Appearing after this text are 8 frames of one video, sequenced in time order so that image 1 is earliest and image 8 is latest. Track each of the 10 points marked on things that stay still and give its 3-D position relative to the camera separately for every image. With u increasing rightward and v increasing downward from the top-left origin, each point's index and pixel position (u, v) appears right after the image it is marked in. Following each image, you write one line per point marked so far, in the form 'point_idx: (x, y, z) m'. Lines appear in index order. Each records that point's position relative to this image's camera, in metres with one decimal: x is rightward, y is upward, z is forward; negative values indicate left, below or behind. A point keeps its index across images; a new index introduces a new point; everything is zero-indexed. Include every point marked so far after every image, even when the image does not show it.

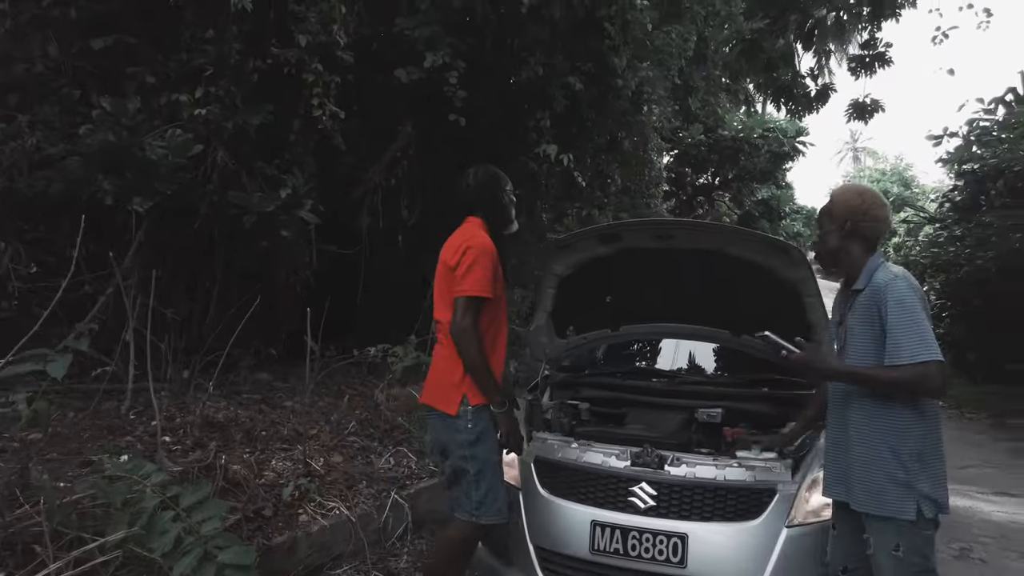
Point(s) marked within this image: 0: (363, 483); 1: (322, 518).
0: (-0.8, -1.1, +3.7) m
1: (-0.9, -1.1, +3.2) m
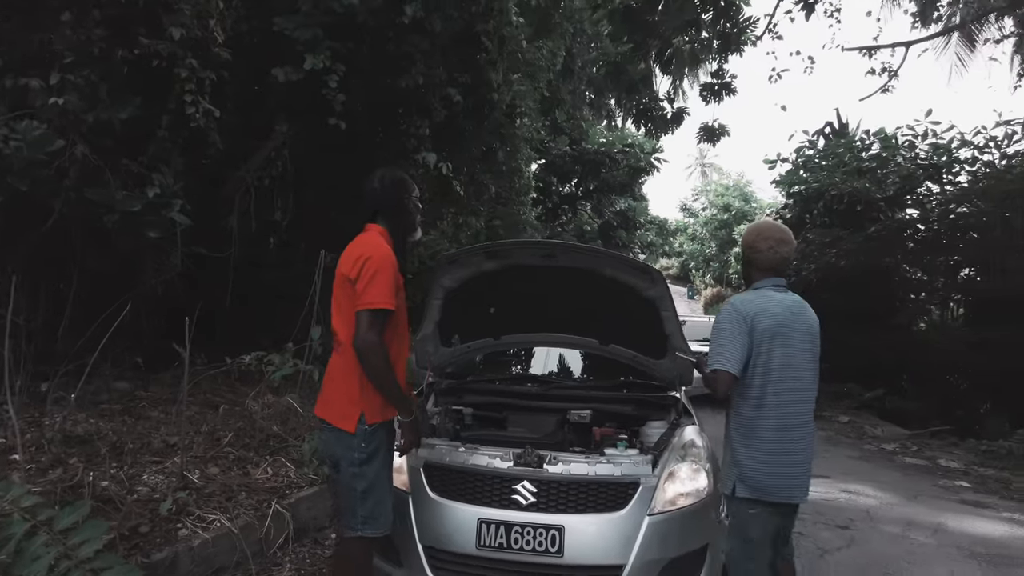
0: (-1.5, -1.1, +3.7) m
1: (-1.5, -1.2, +3.2) m
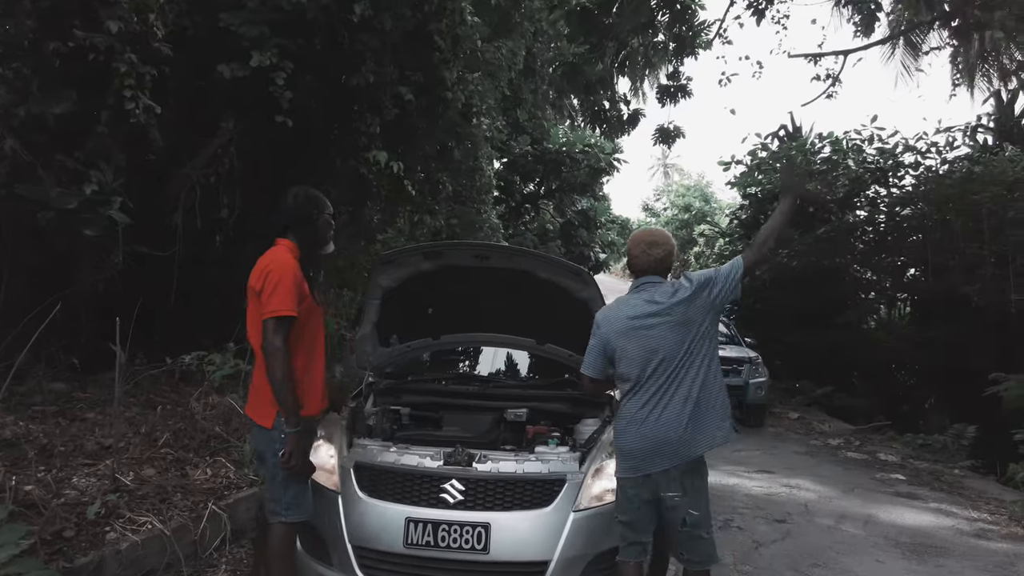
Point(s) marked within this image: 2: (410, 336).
0: (-1.8, -1.1, +3.6) m
1: (-1.8, -1.2, +3.2) m
2: (-0.6, -0.3, +3.8) m
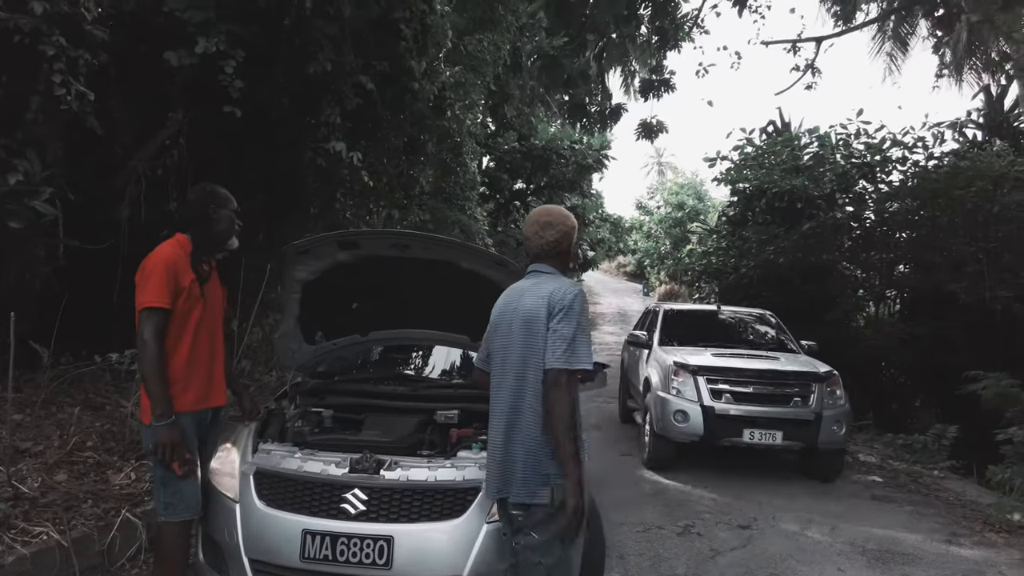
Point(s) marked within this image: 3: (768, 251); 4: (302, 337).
0: (-2.2, -1.1, +3.4) m
1: (-2.1, -1.1, +2.9) m
2: (-0.9, -0.2, +3.6) m
3: (+4.7, +0.7, +12.0) m
4: (-1.1, -0.2, +3.5) m
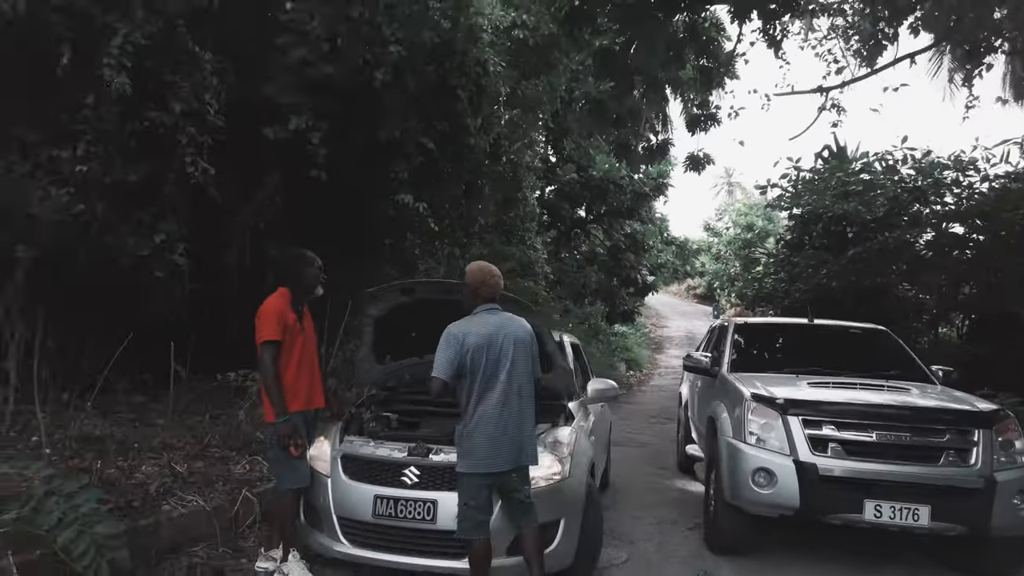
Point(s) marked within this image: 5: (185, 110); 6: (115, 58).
0: (-2.0, -1.3, +4.5) m
1: (-2.0, -1.3, +4.1) m
2: (-0.8, -0.5, +4.6) m
3: (+5.7, +0.2, +12.4) m
4: (-0.9, -0.5, +4.5) m
5: (-2.8, +1.5, +5.7) m
6: (-3.0, +1.7, +5.0) m
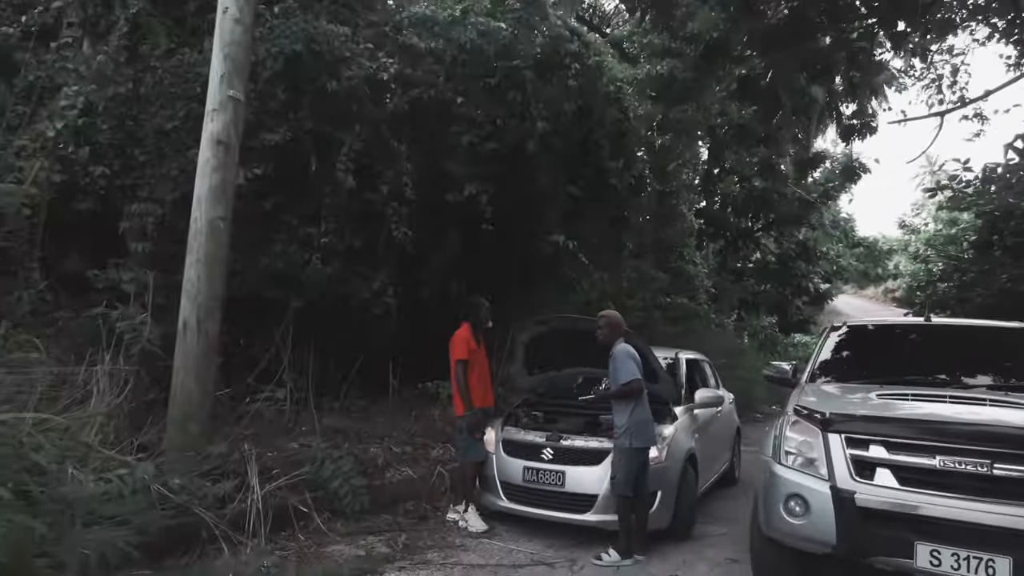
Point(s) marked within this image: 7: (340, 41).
0: (-0.9, -1.7, +6.3) m
1: (-1.0, -1.7, +5.9) m
2: (+0.3, -0.7, +6.1) m
3: (+8.5, +0.1, +12.0) m
4: (+0.1, -0.8, +6.1) m
5: (-1.4, +1.1, +7.7) m
6: (-1.8, +1.3, +7.2) m
7: (-1.8, +2.6, +7.0) m
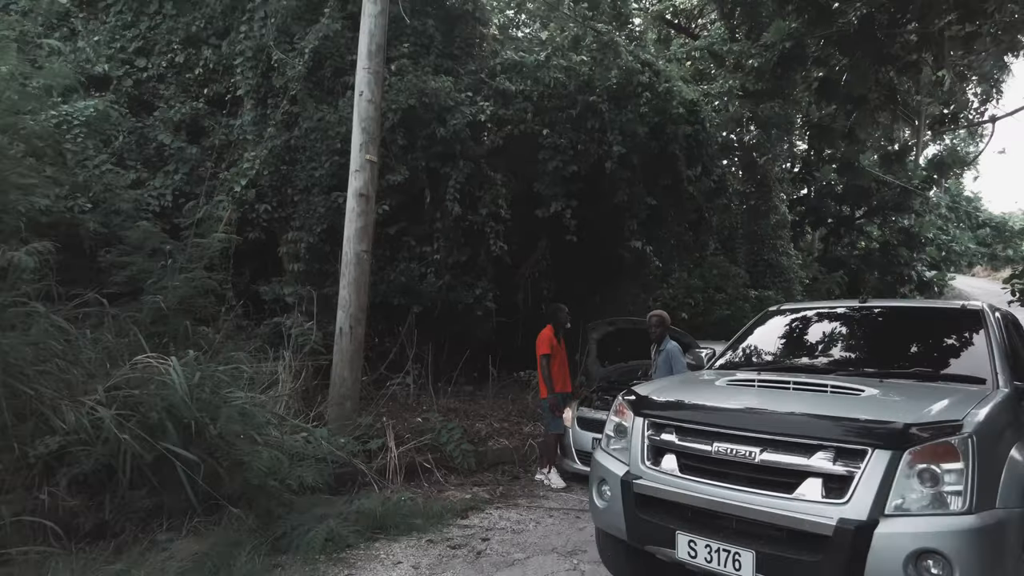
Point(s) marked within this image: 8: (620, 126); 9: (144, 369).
0: (+0.1, -1.7, +7.8) m
1: (-0.2, -1.8, +7.4) m
2: (+1.2, -0.8, +7.4) m
3: (+10.2, +0.3, +11.9) m
4: (+1.0, -0.8, +7.4) m
5: (-0.3, +1.1, +9.2) m
6: (-0.8, +1.3, +8.7) m
7: (-0.8, +2.5, +8.6) m
8: (+1.6, +2.4, +9.7) m
9: (-2.6, -0.6, +4.7) m
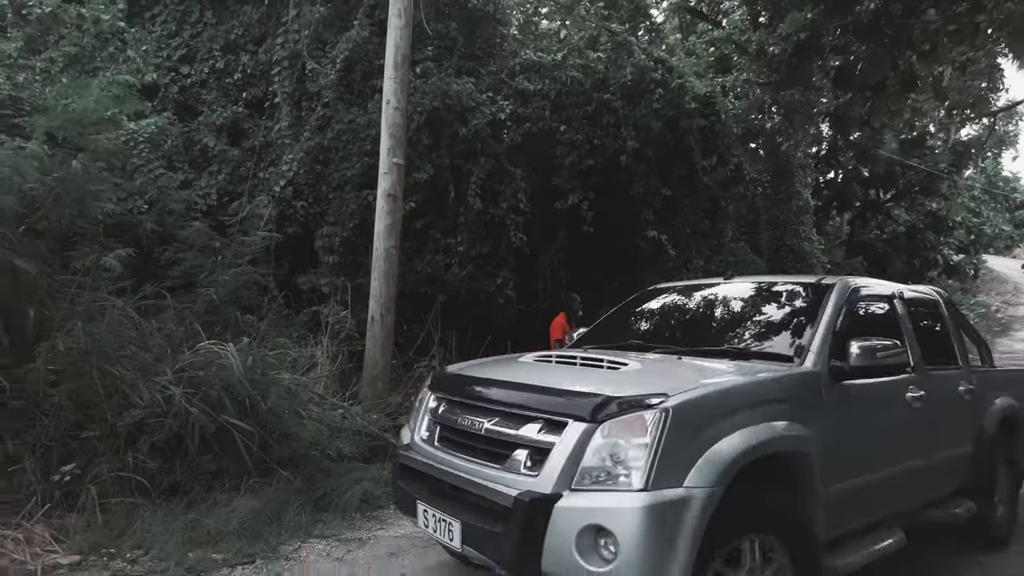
0: (+0.3, -1.6, +8.4) m
1: (+0.1, -1.7, +8.0) m
2: (+1.4, -0.7, +7.9) m
3: (+10.6, +0.6, +12.0) m
4: (+1.2, -0.7, +7.9) m
5: (-0.1, +1.2, +9.8) m
6: (-0.6, +1.4, +9.3) m
7: (-0.6, +2.6, +9.1) m
8: (+1.8, +2.5, +10.1) m
9: (-2.5, -0.5, +5.4) m
